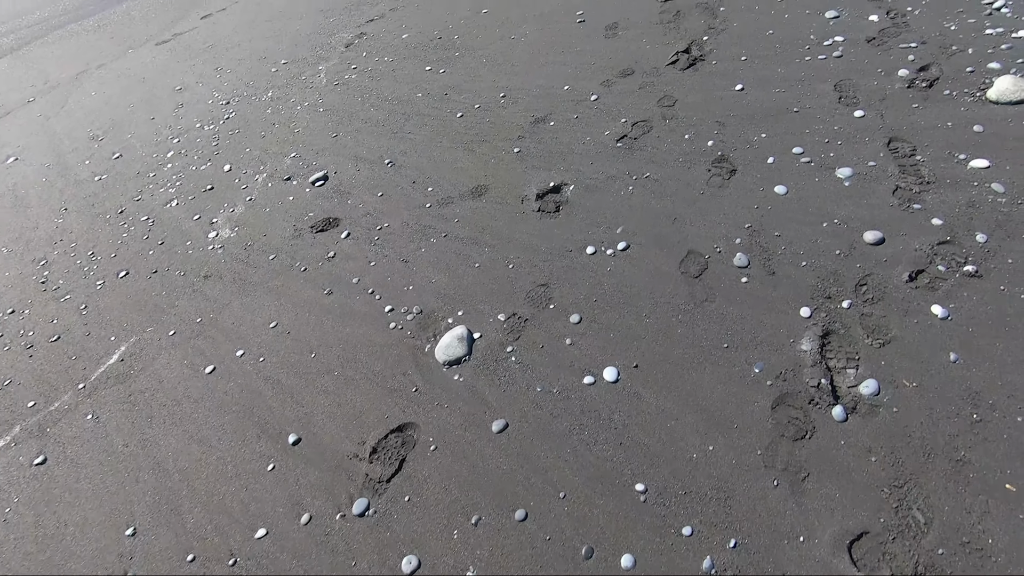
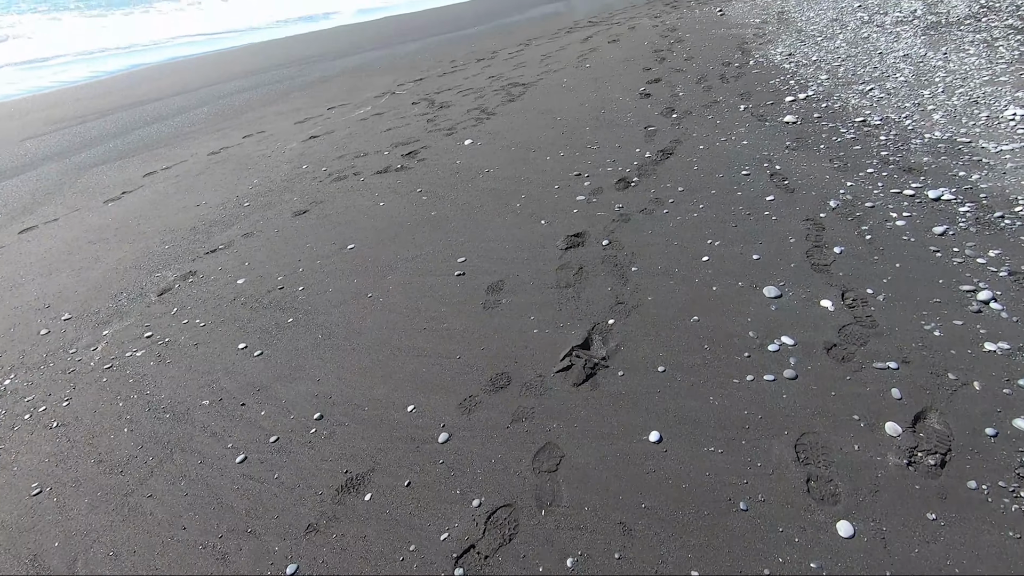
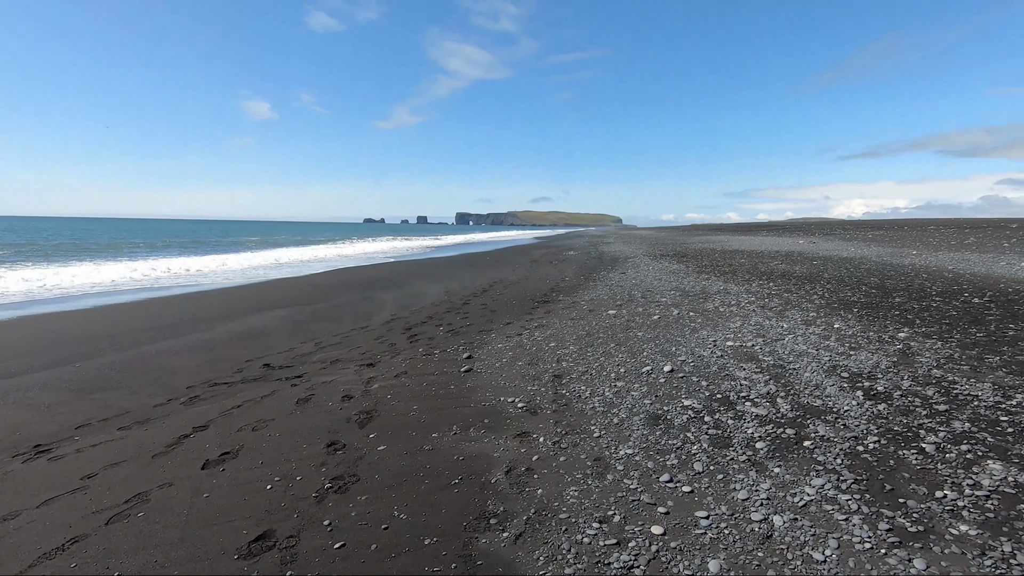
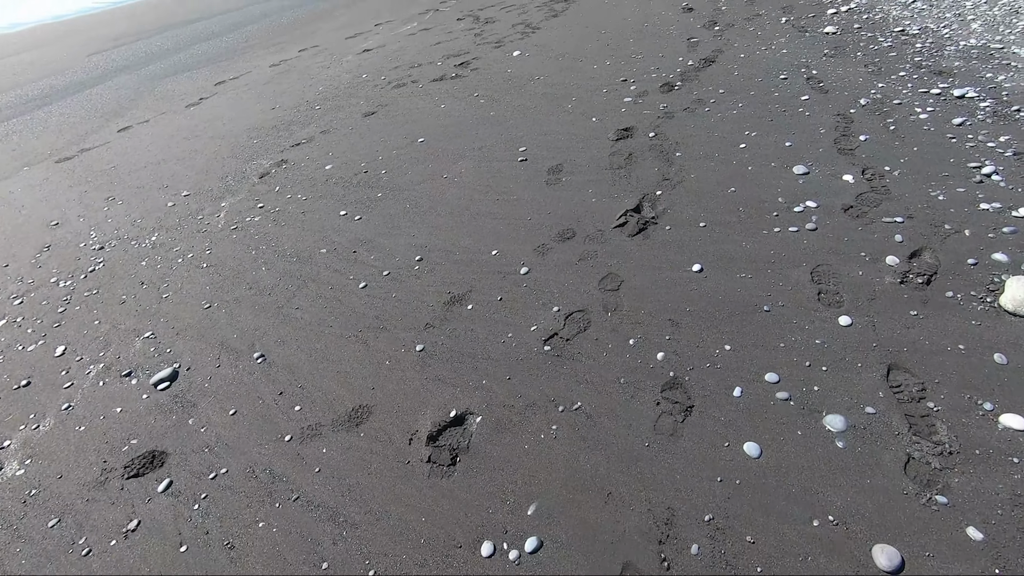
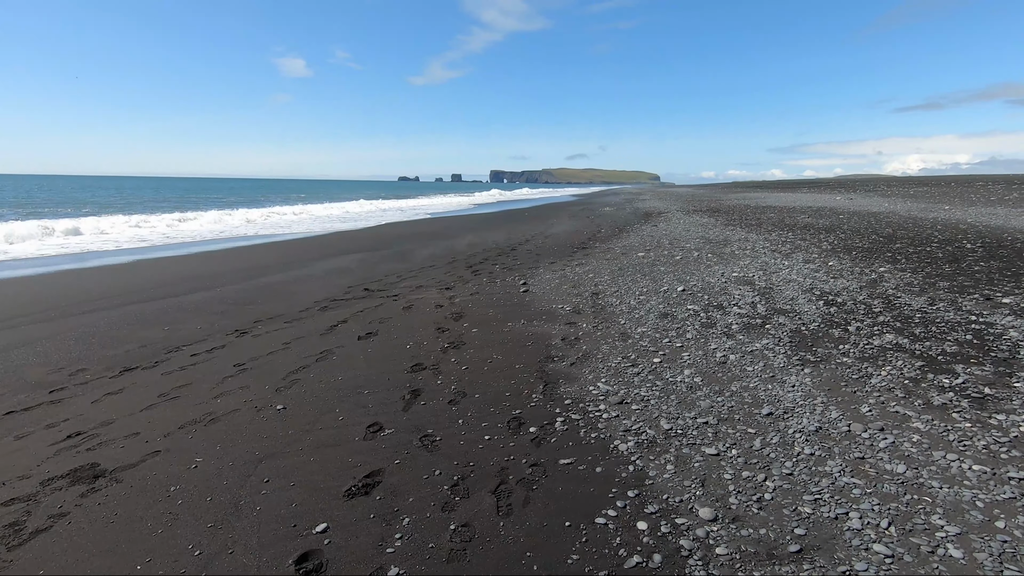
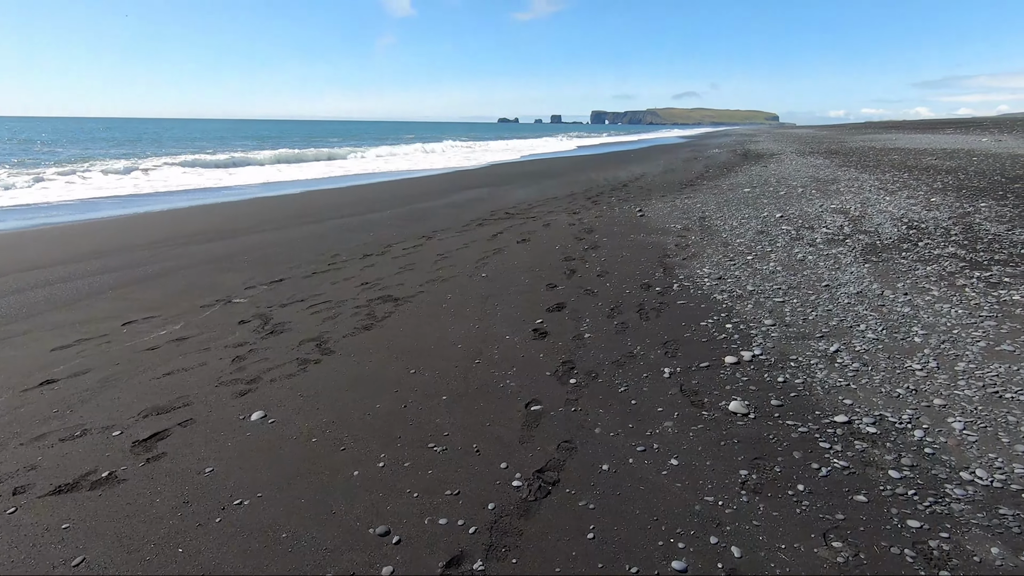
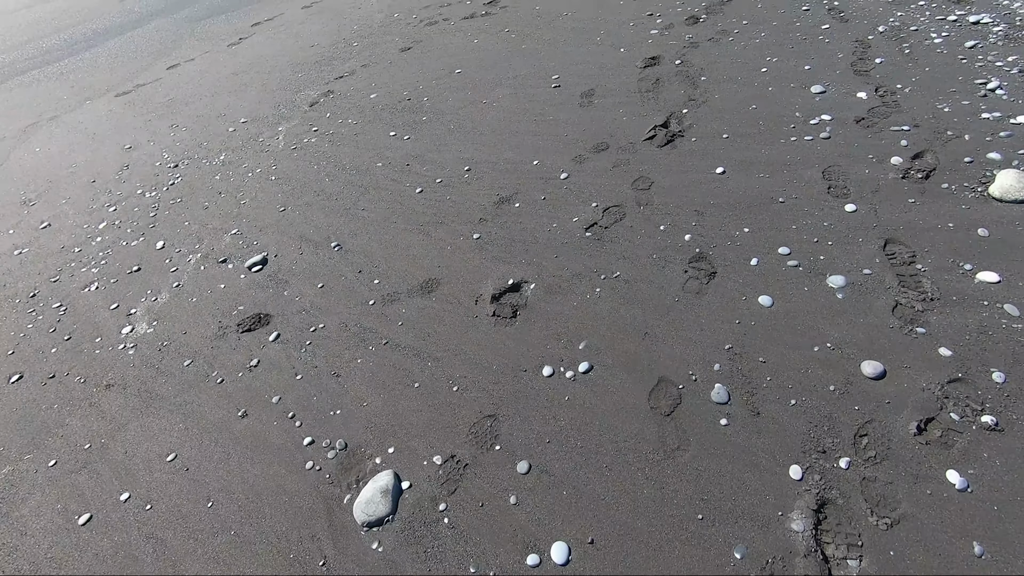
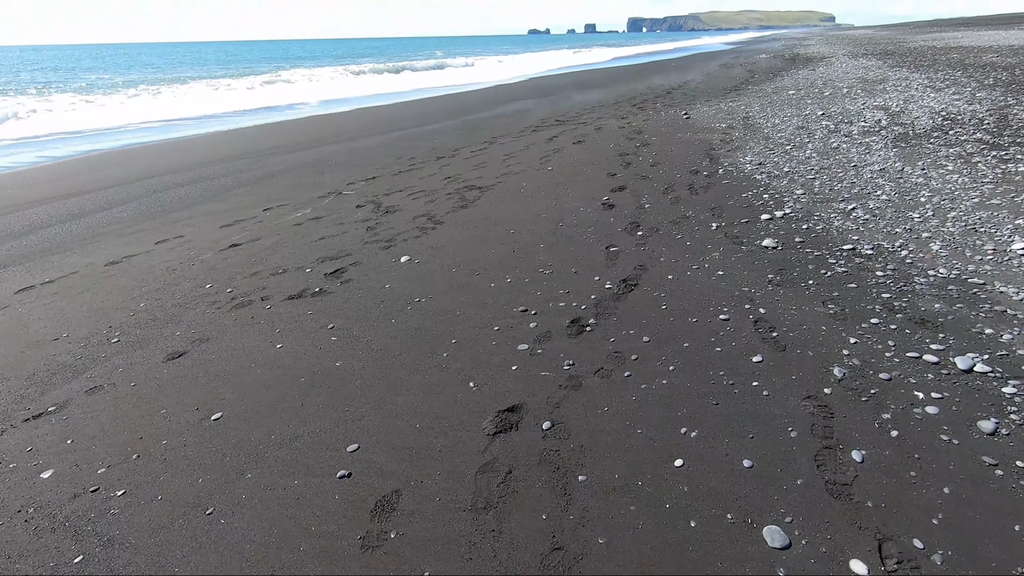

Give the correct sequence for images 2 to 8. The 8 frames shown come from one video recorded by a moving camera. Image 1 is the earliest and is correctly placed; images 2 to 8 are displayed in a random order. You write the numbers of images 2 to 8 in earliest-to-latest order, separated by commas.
7, 4, 2, 8, 6, 5, 3
